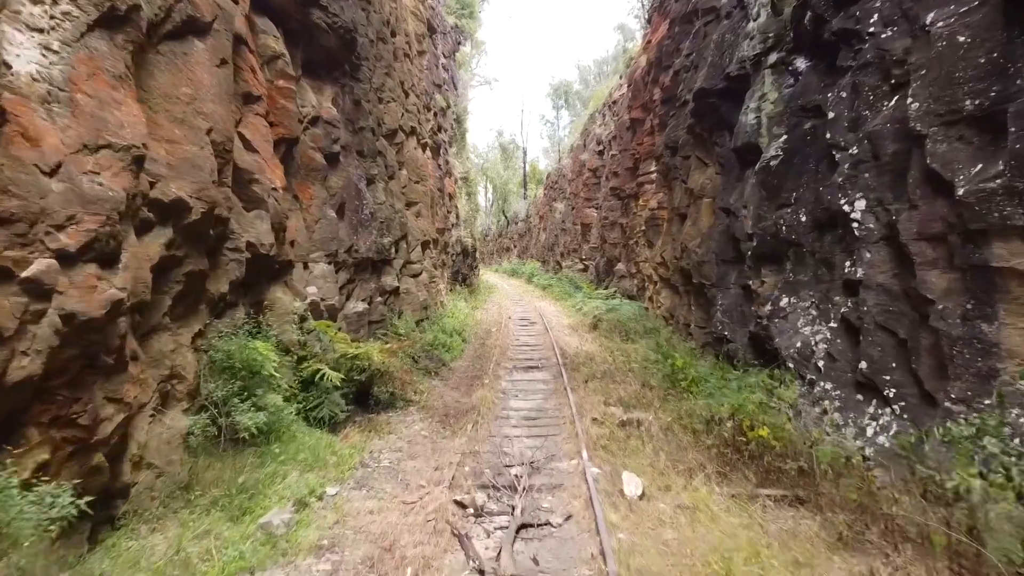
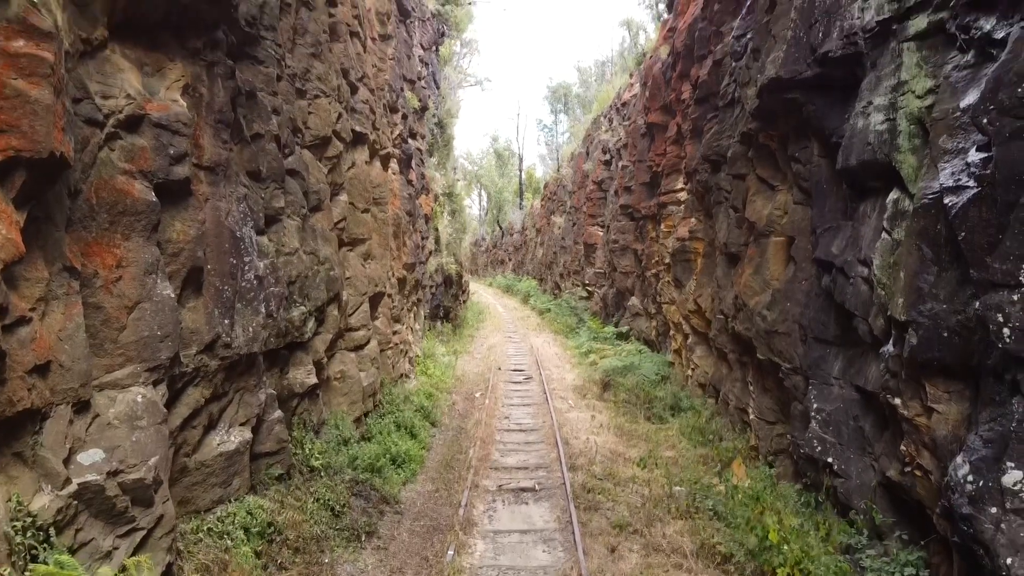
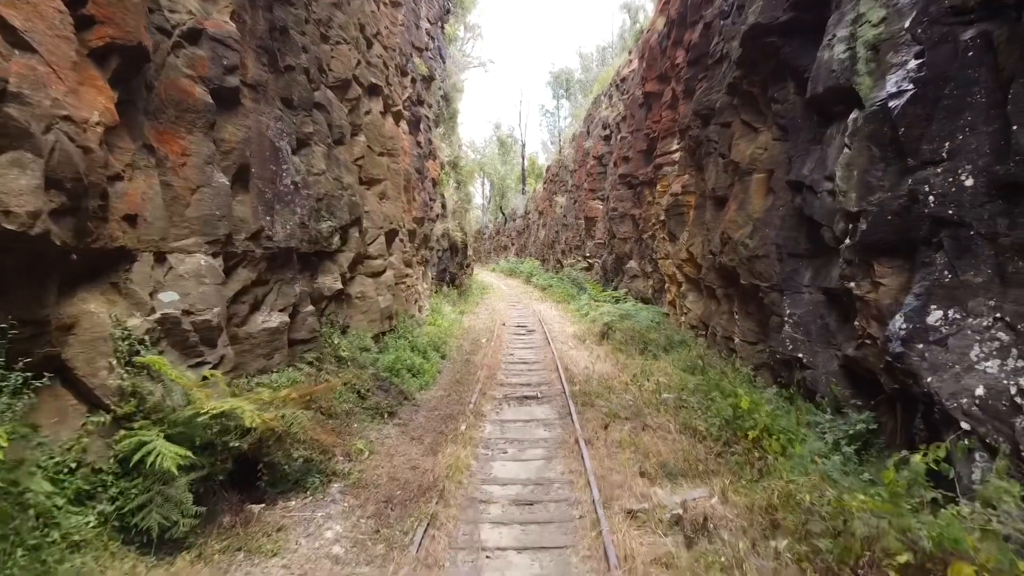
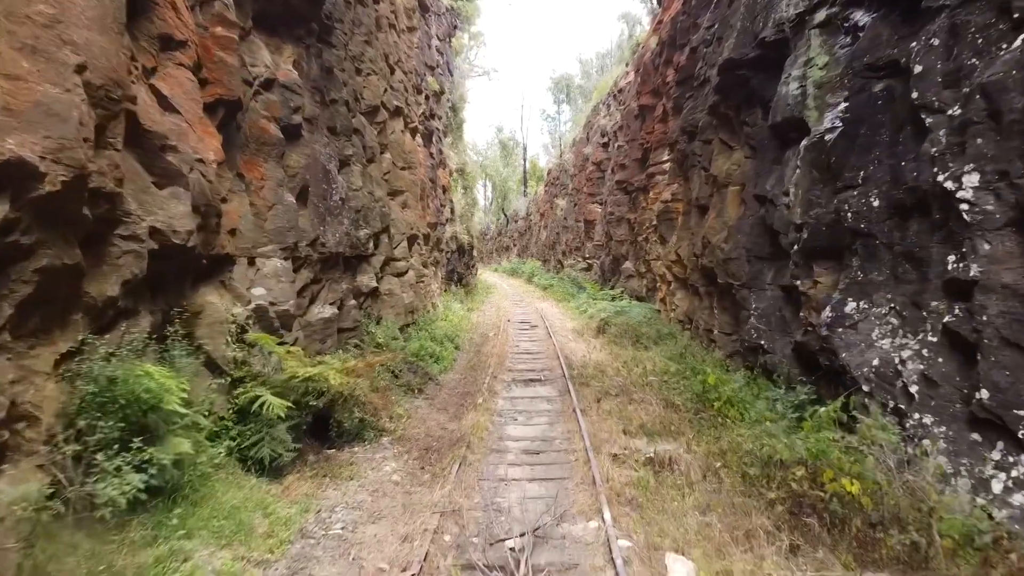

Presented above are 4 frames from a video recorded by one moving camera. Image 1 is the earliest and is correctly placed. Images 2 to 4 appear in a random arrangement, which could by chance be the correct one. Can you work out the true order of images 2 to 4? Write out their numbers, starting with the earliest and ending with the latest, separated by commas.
4, 3, 2
